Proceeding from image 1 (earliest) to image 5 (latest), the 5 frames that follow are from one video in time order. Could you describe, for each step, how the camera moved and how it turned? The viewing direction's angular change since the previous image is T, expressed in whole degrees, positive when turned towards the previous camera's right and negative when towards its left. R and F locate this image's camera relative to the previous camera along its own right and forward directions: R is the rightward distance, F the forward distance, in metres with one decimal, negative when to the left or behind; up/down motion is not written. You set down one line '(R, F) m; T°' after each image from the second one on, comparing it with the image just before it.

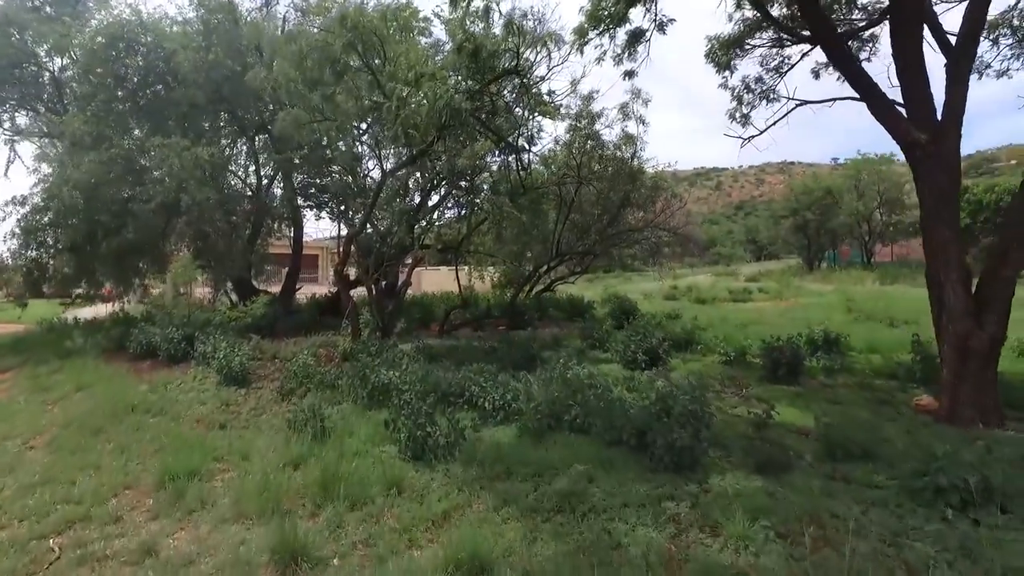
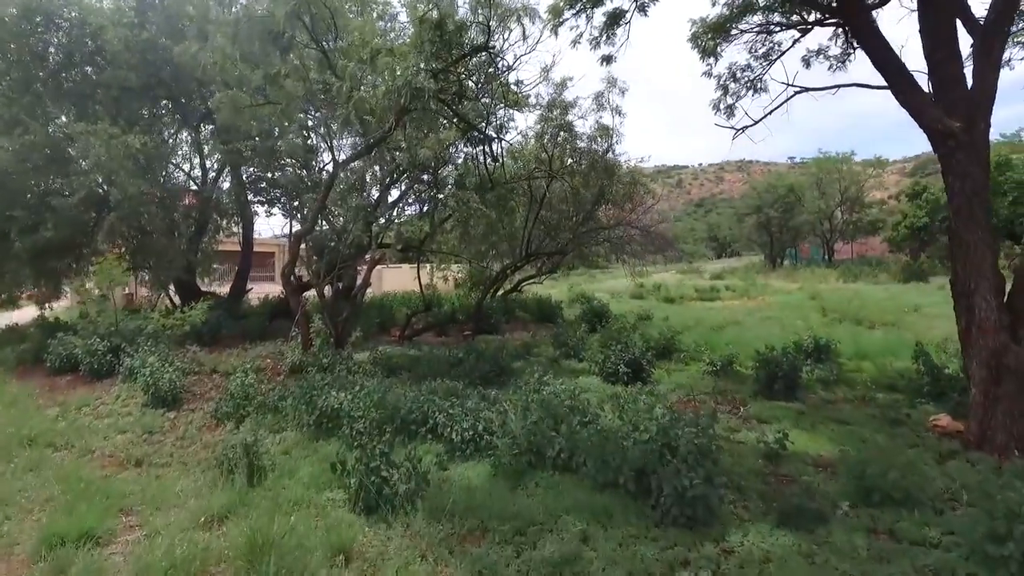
(-0.1, +1.0) m; +3°
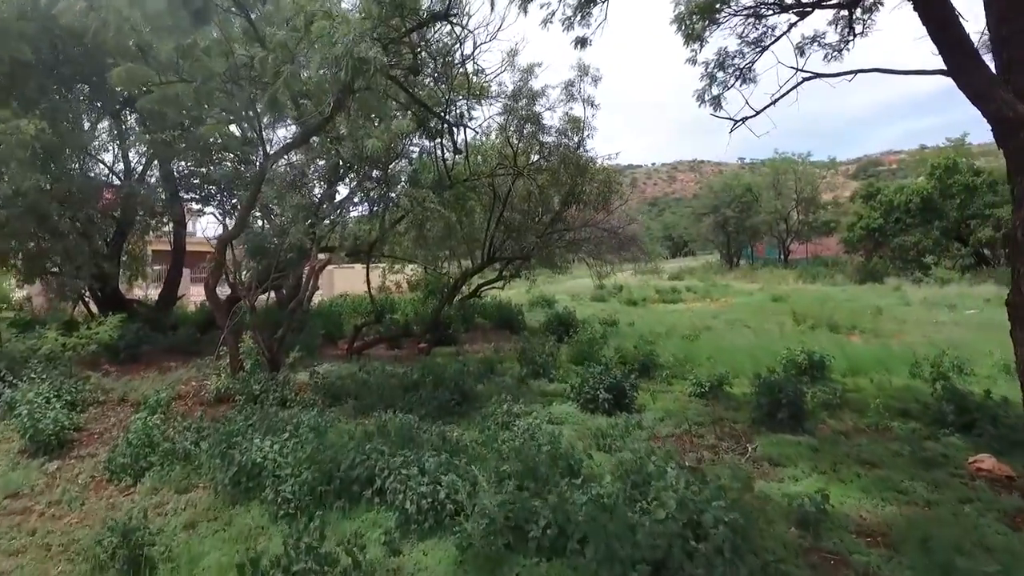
(-0.1, +1.3) m; +4°
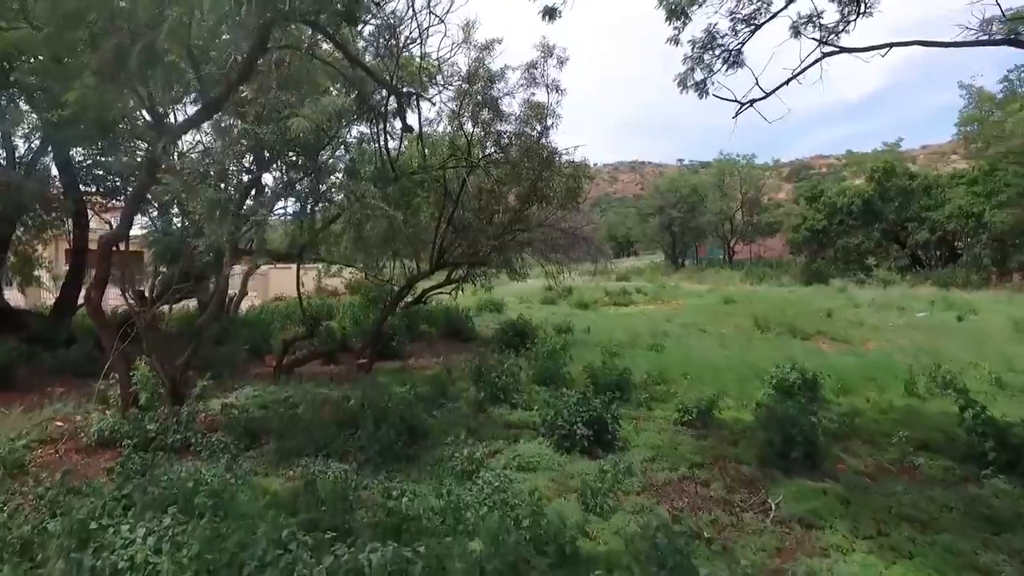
(-0.2, +1.4) m; +5°
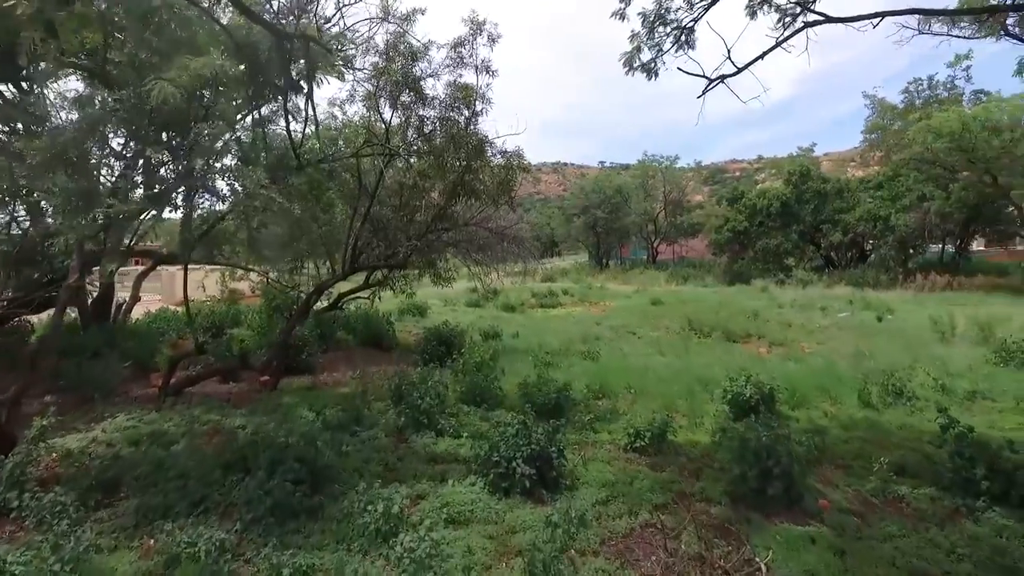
(0.0, +1.2) m; +6°
